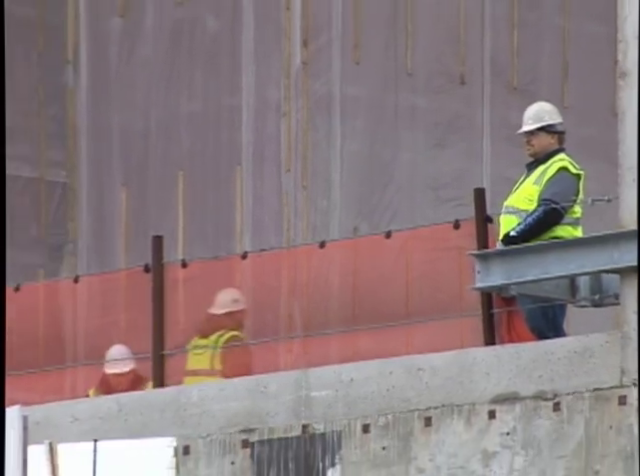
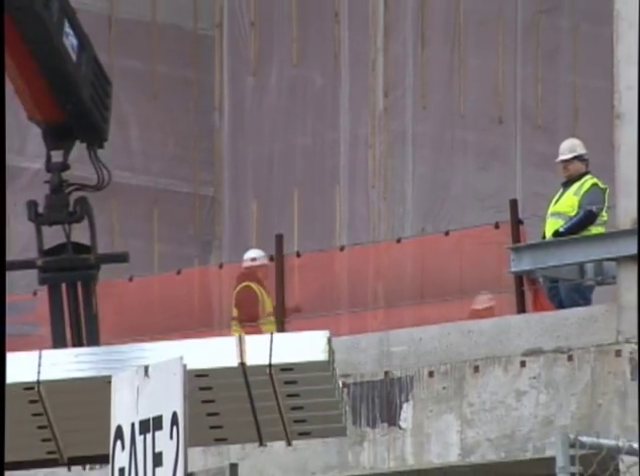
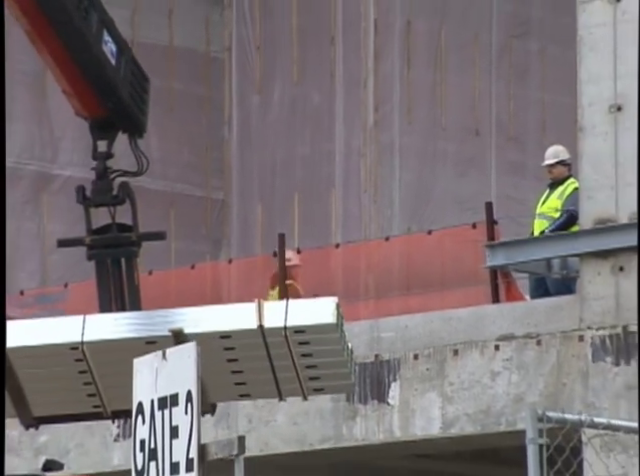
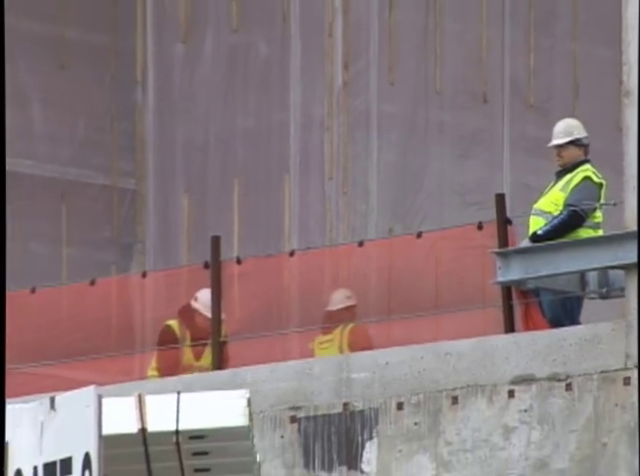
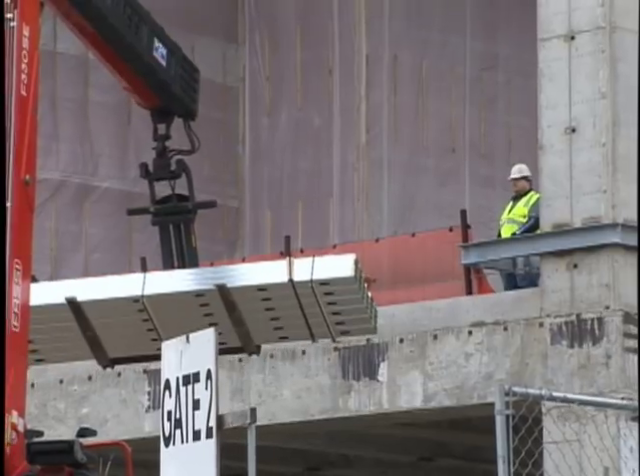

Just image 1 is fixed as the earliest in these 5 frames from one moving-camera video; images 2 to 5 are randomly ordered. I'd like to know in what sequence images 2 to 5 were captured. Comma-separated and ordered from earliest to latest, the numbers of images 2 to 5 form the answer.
4, 2, 3, 5
